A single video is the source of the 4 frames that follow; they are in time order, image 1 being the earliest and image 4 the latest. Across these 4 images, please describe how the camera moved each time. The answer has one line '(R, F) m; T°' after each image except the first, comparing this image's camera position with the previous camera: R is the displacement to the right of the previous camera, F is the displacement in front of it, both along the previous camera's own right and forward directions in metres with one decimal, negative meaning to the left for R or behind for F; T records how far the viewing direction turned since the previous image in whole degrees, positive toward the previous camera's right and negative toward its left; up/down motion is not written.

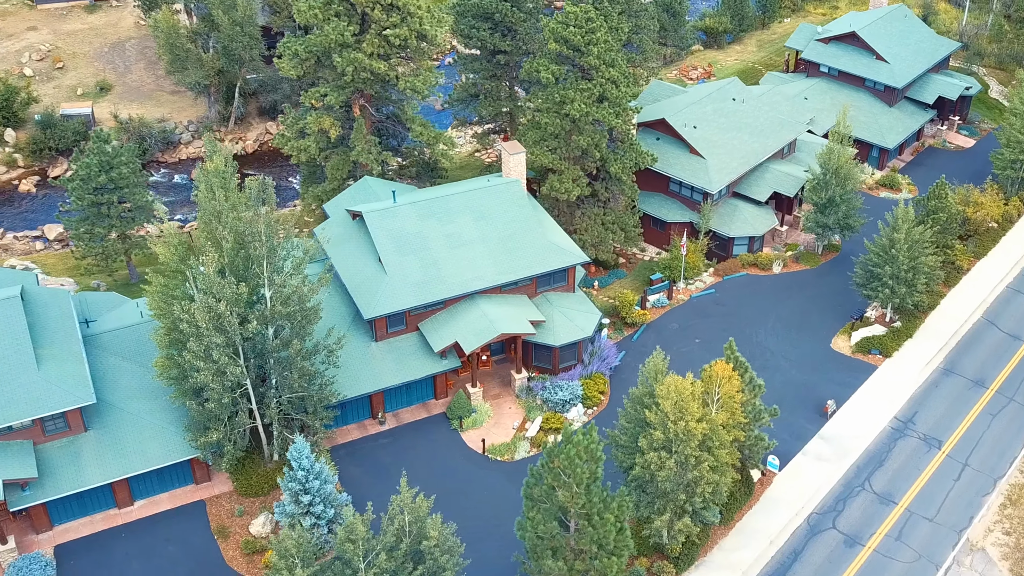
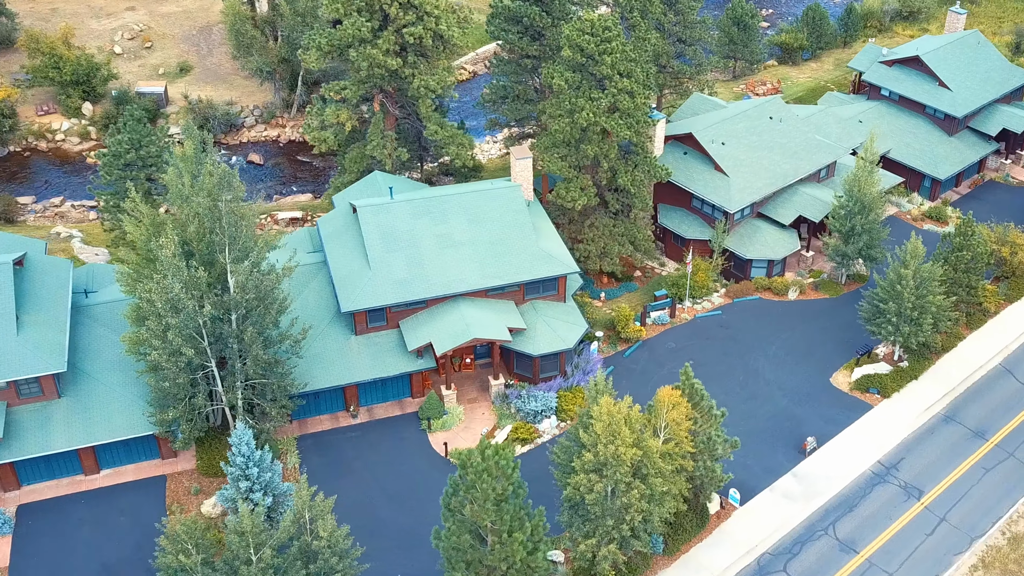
(+5.4, +0.7) m; -6°
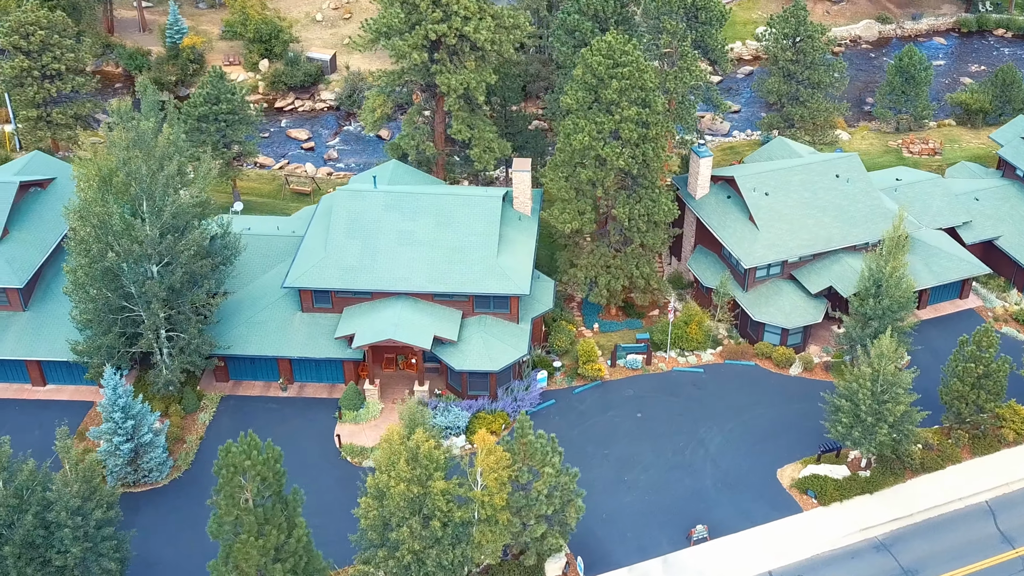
(+13.3, +3.4) m; -16°
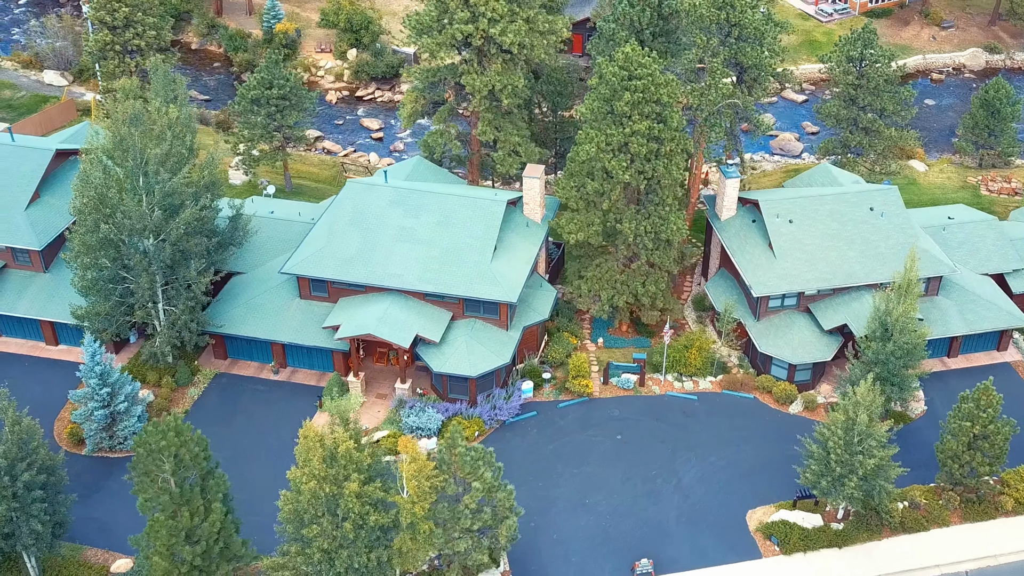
(+5.6, +1.0) m; -7°
